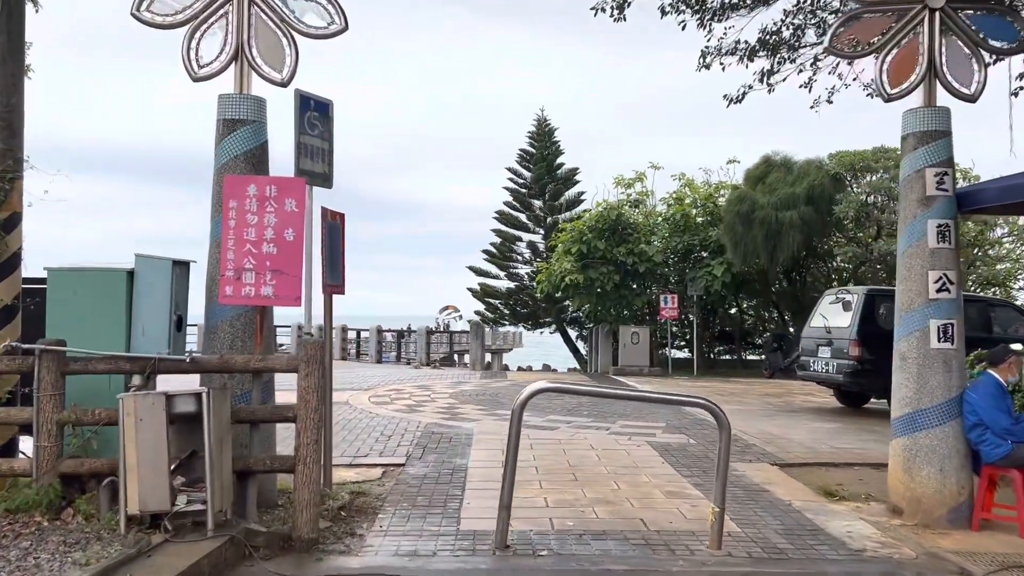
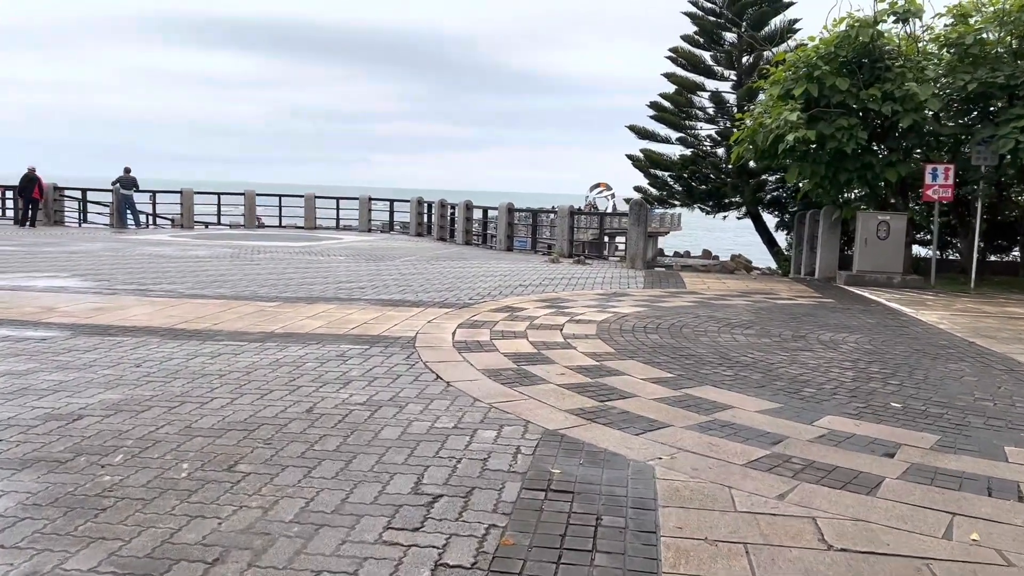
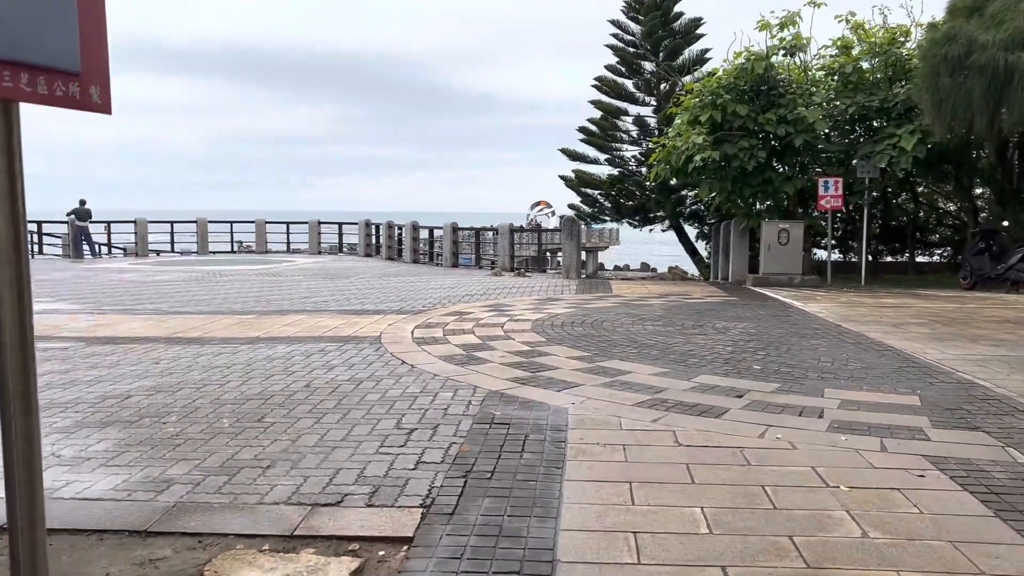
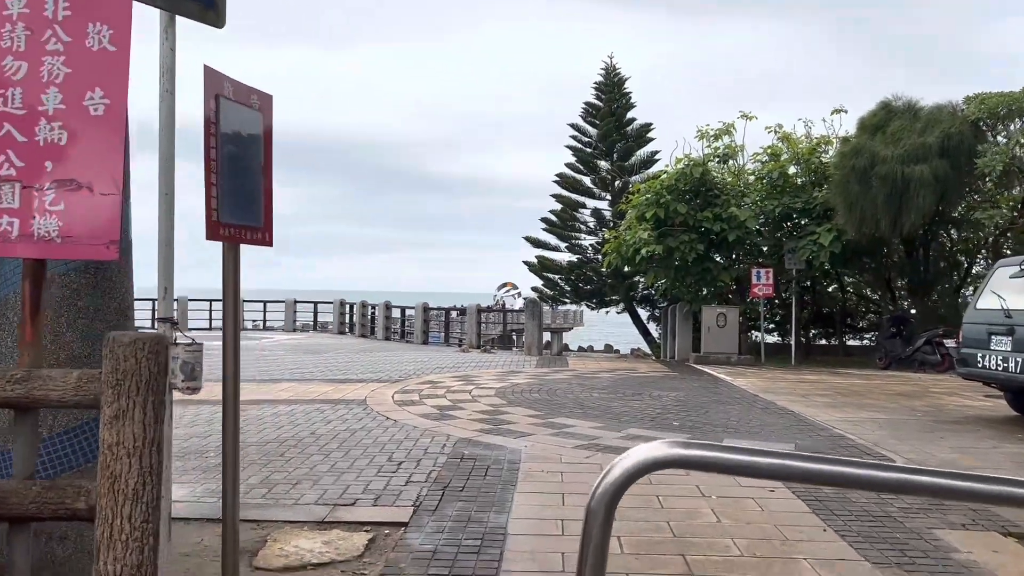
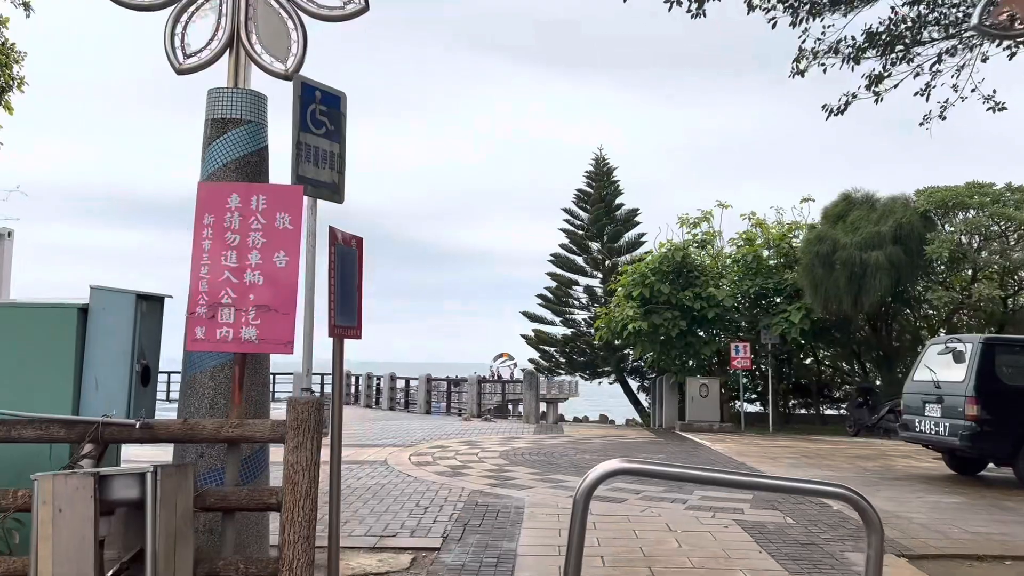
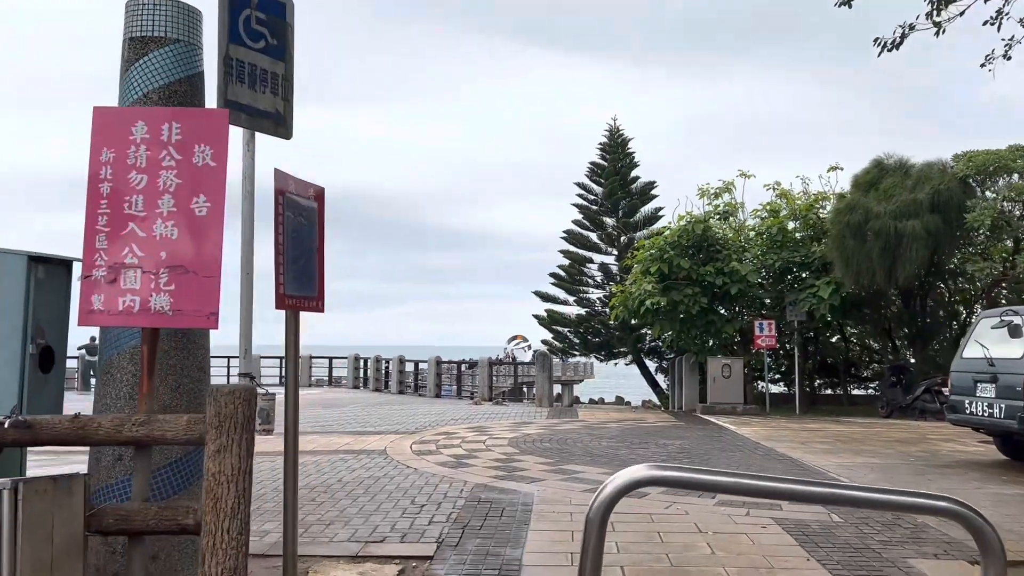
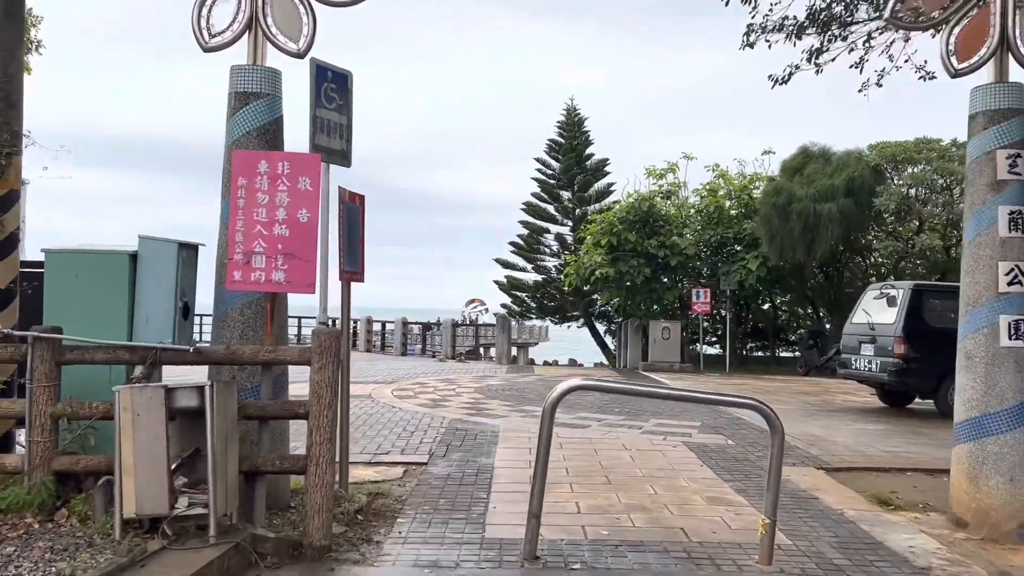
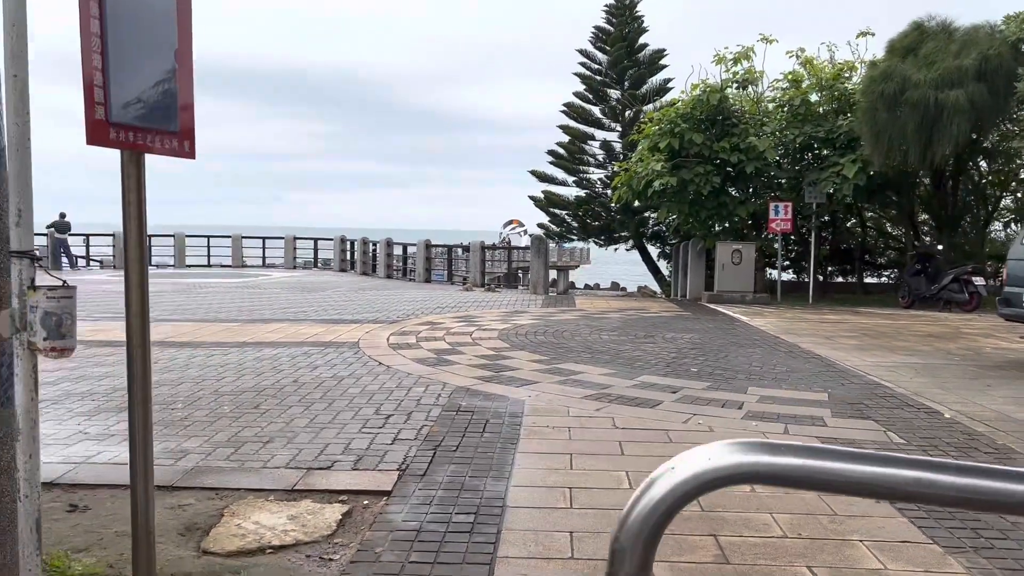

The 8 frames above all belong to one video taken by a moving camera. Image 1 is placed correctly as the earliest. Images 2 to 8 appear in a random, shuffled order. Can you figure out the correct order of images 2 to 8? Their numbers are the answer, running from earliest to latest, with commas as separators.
7, 5, 6, 4, 8, 3, 2
